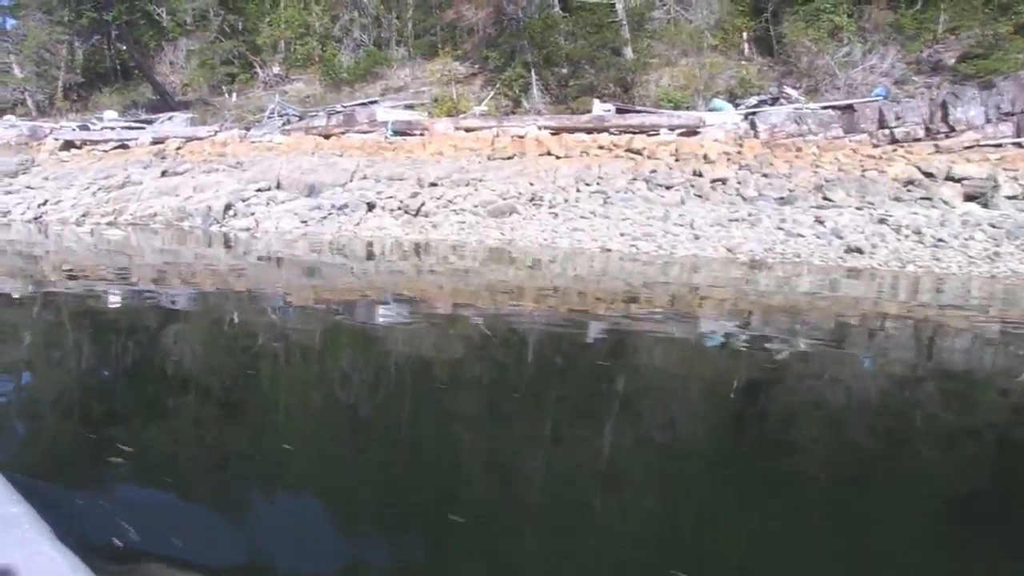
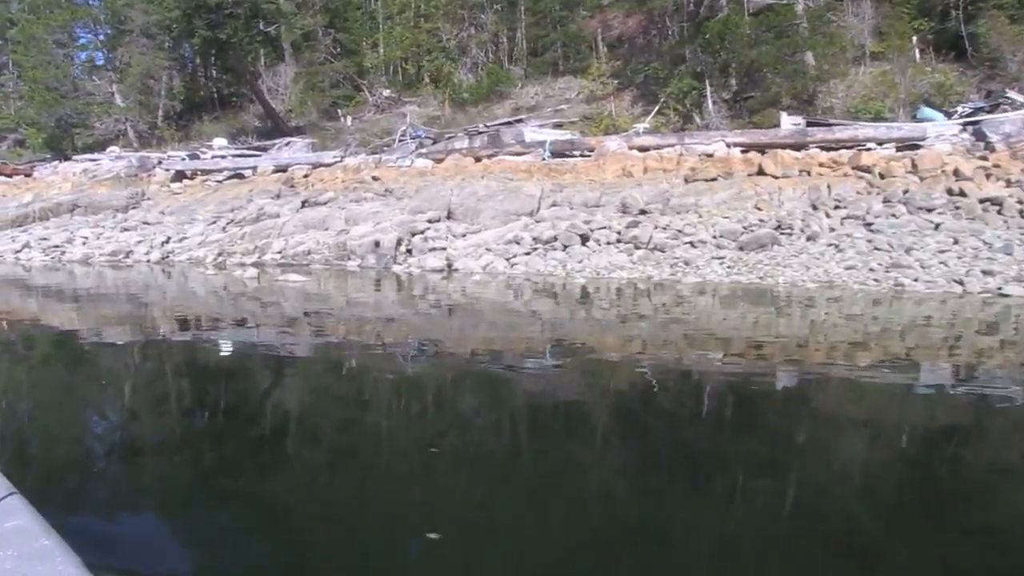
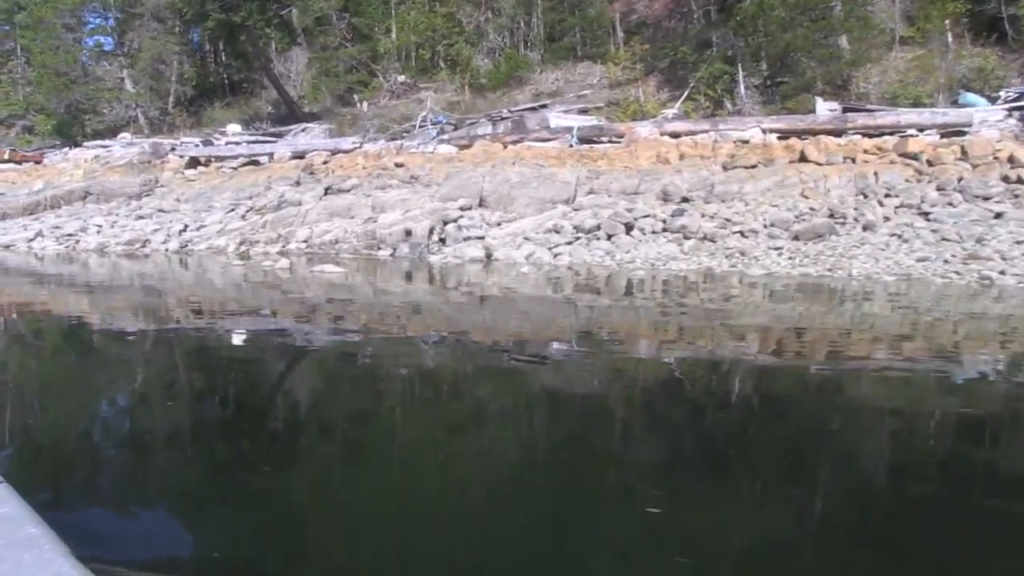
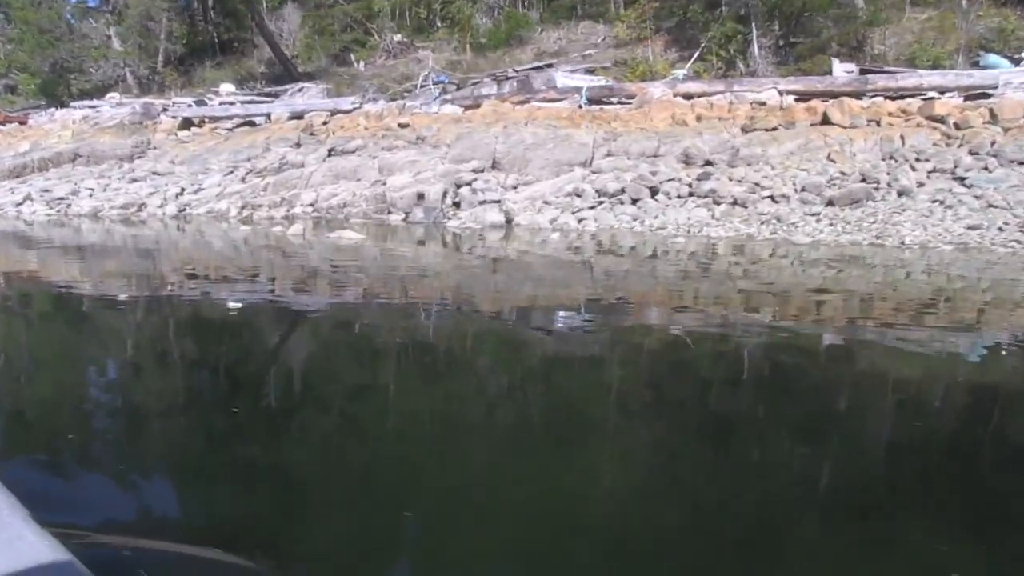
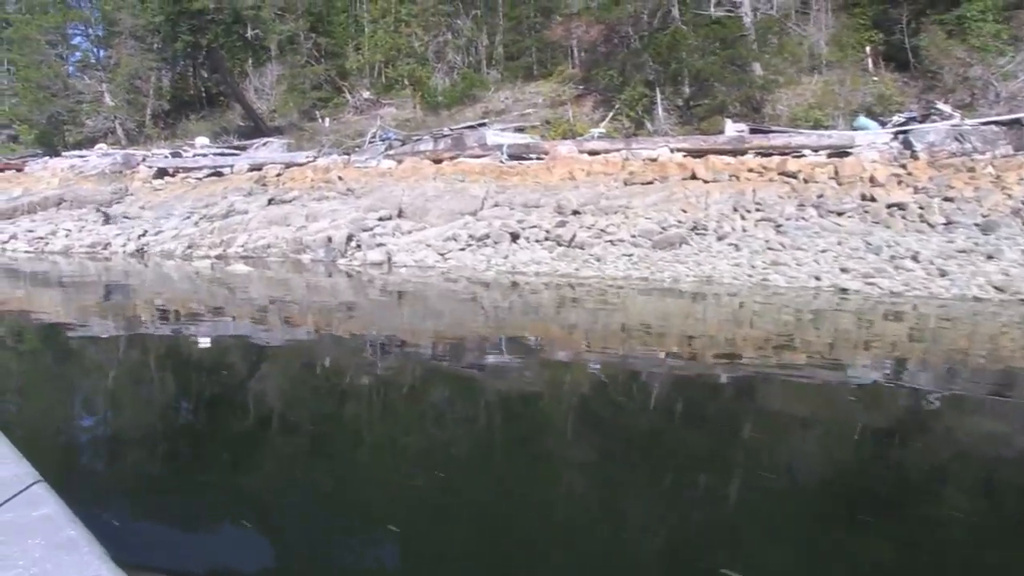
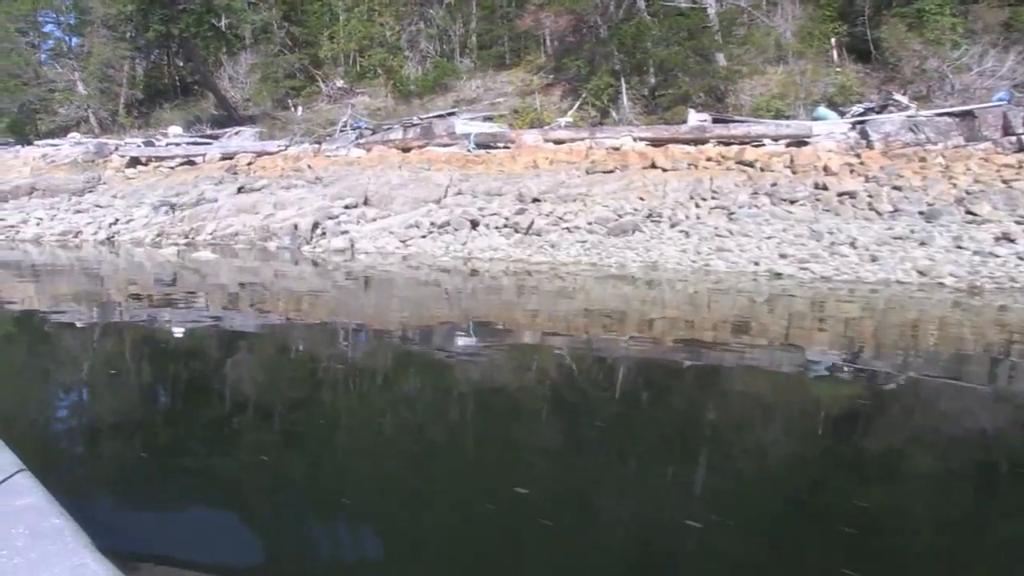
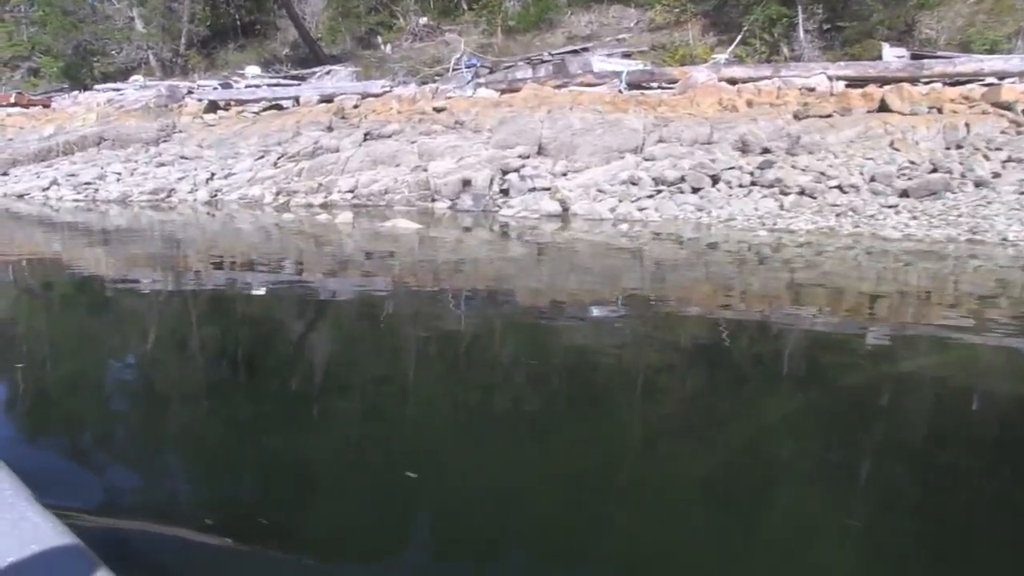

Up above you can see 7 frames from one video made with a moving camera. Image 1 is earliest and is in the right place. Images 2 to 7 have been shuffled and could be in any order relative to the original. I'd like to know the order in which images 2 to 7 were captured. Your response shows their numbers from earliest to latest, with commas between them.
6, 5, 2, 3, 4, 7
